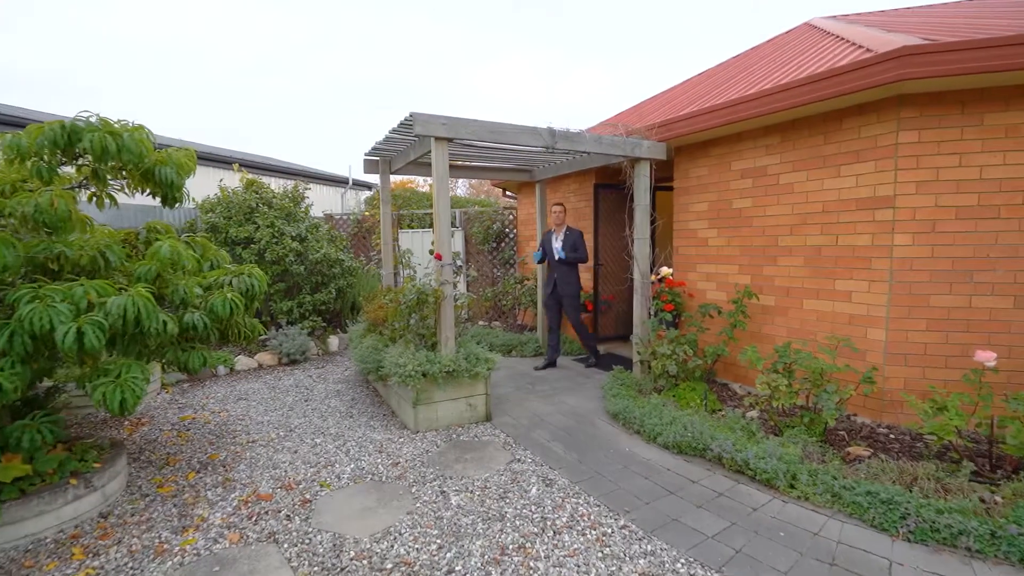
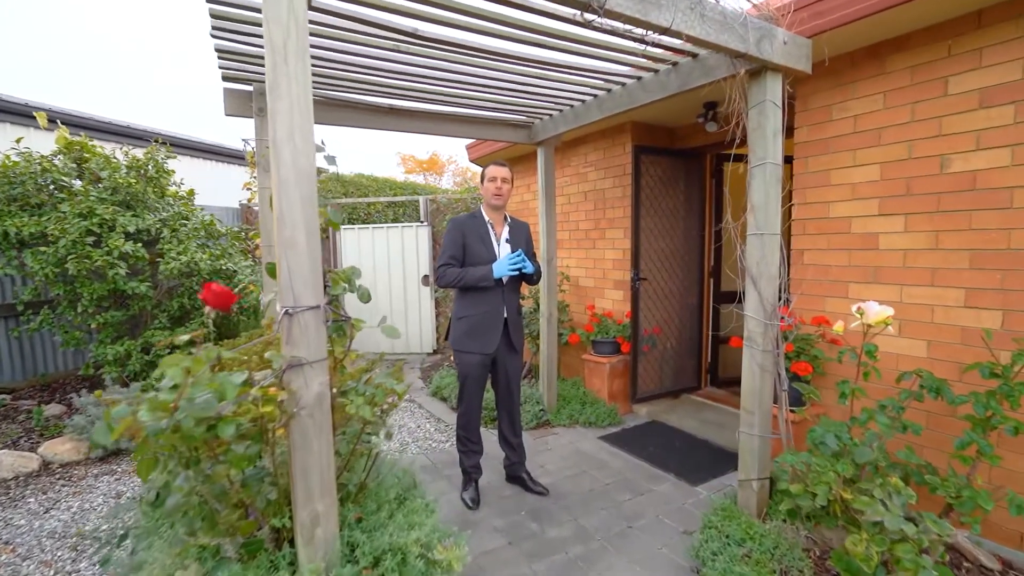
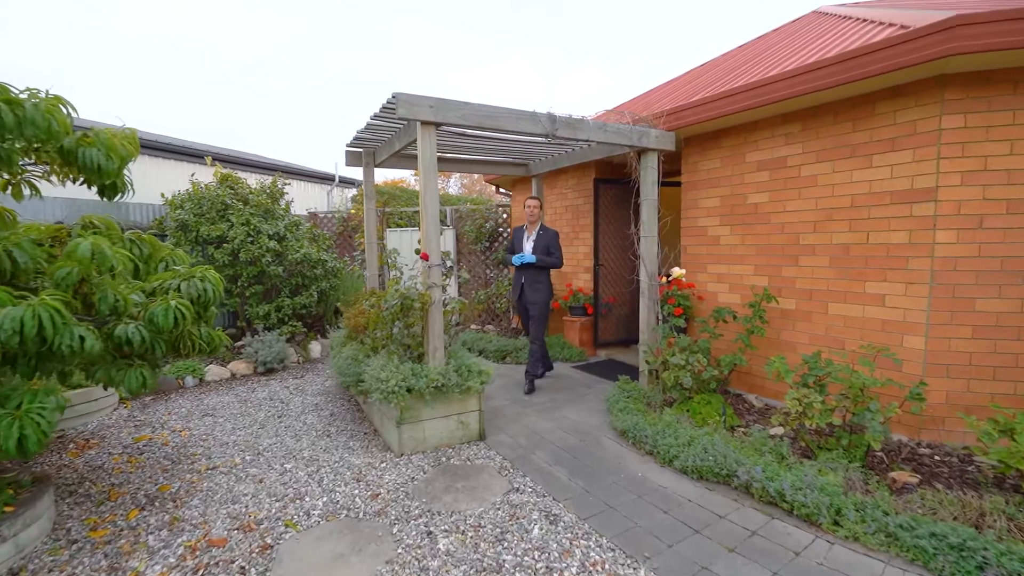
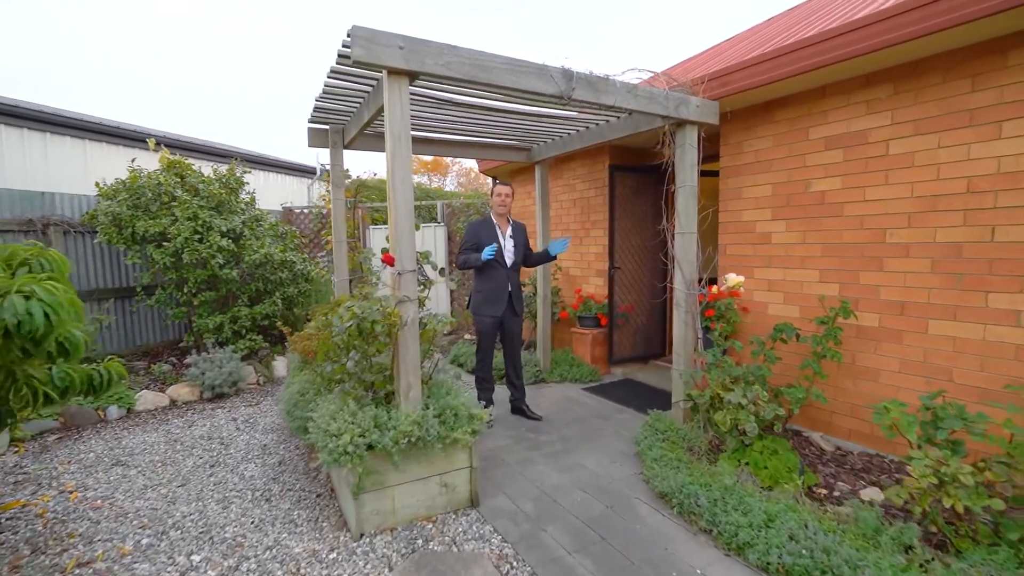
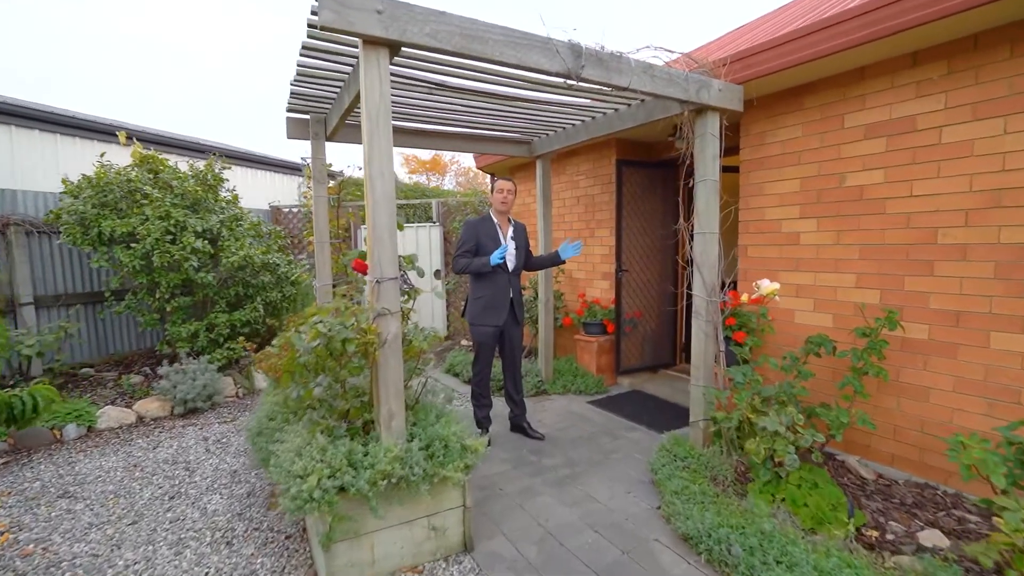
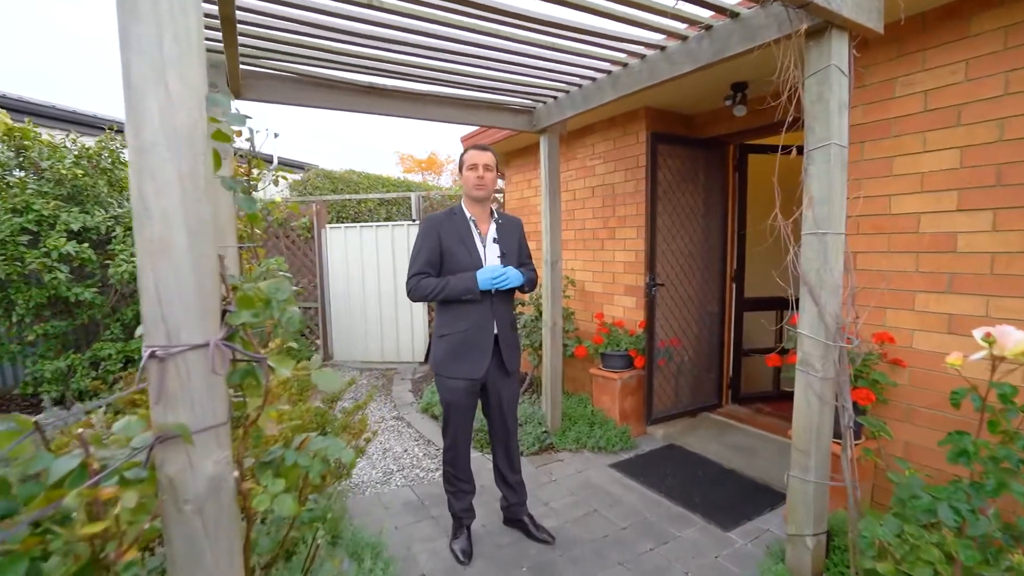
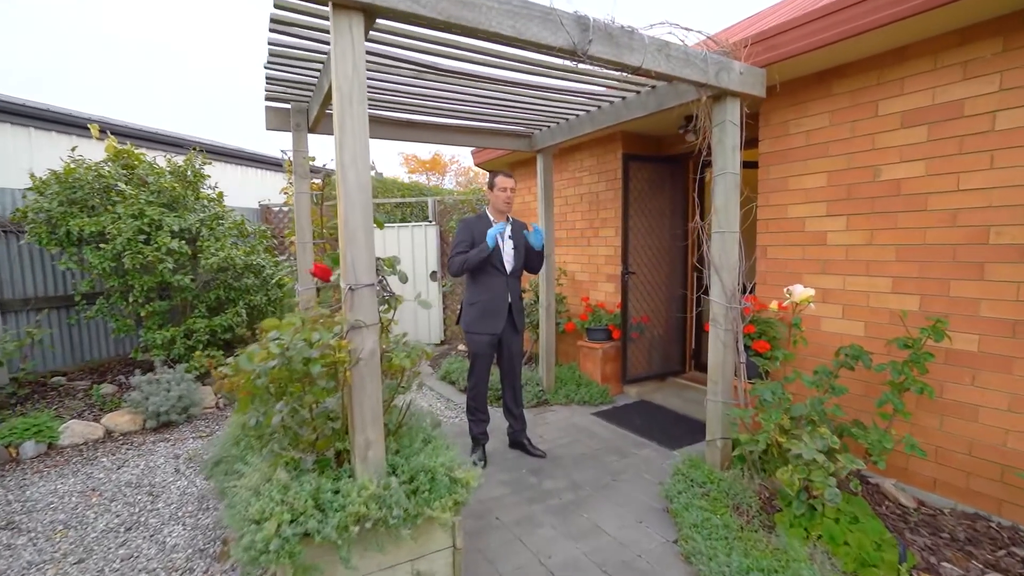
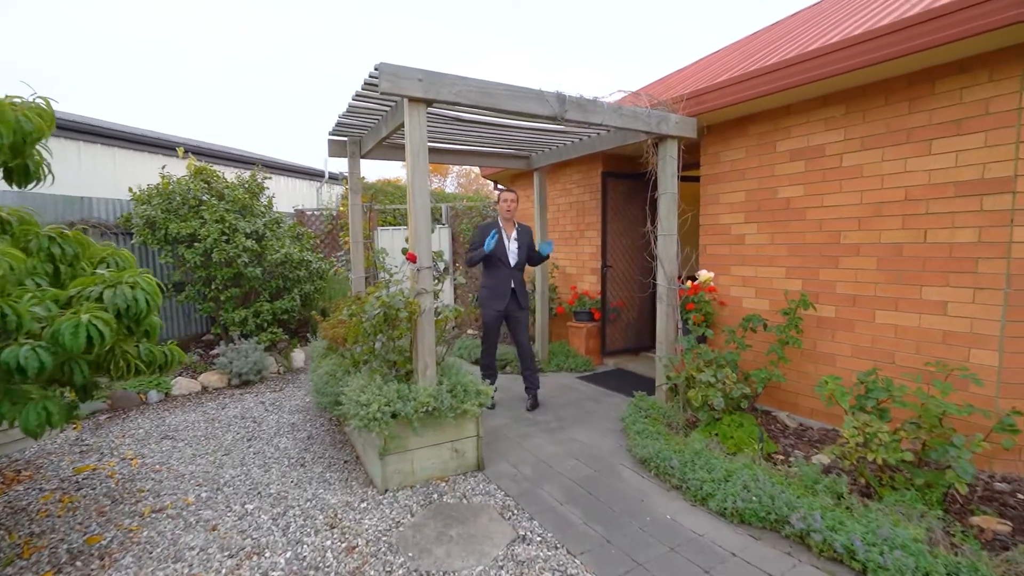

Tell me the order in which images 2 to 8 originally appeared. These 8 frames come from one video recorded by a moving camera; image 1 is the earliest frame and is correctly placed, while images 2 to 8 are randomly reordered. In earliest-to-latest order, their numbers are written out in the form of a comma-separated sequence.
3, 8, 4, 5, 7, 2, 6
